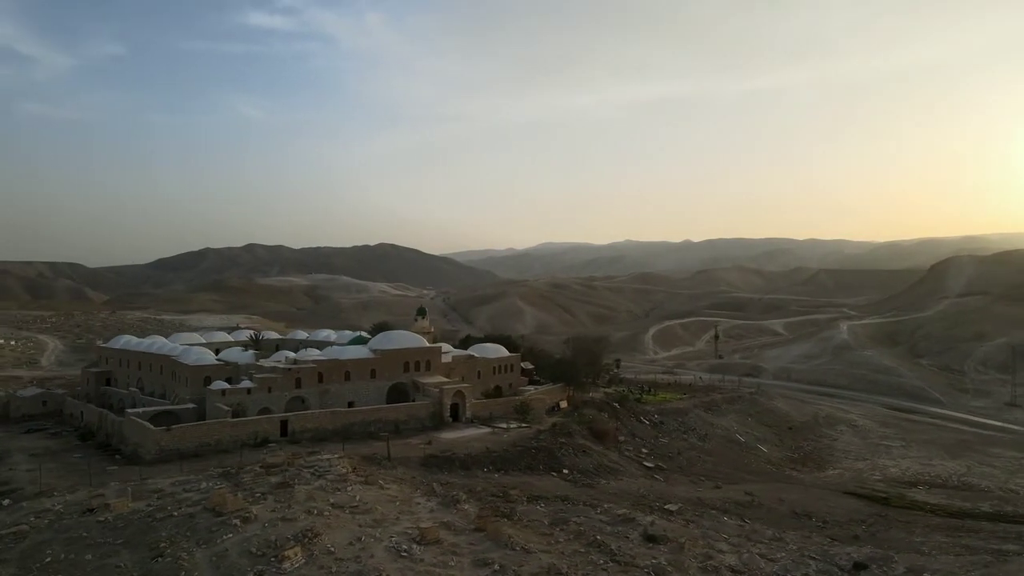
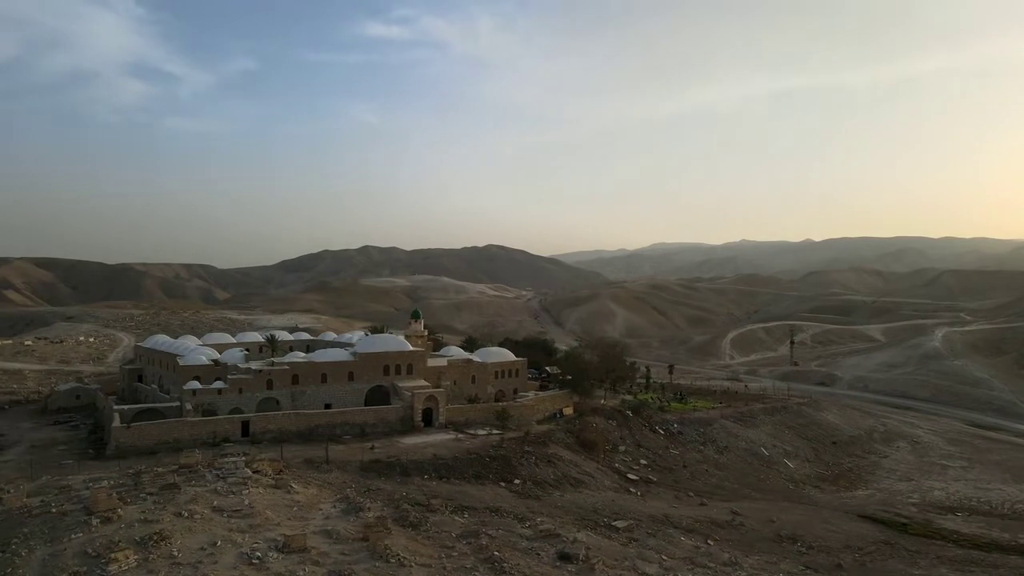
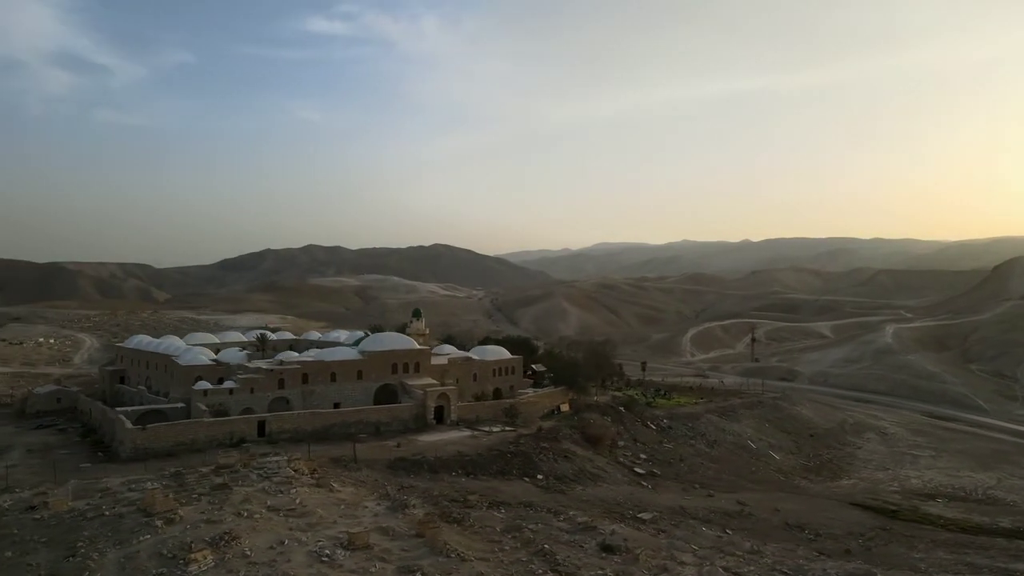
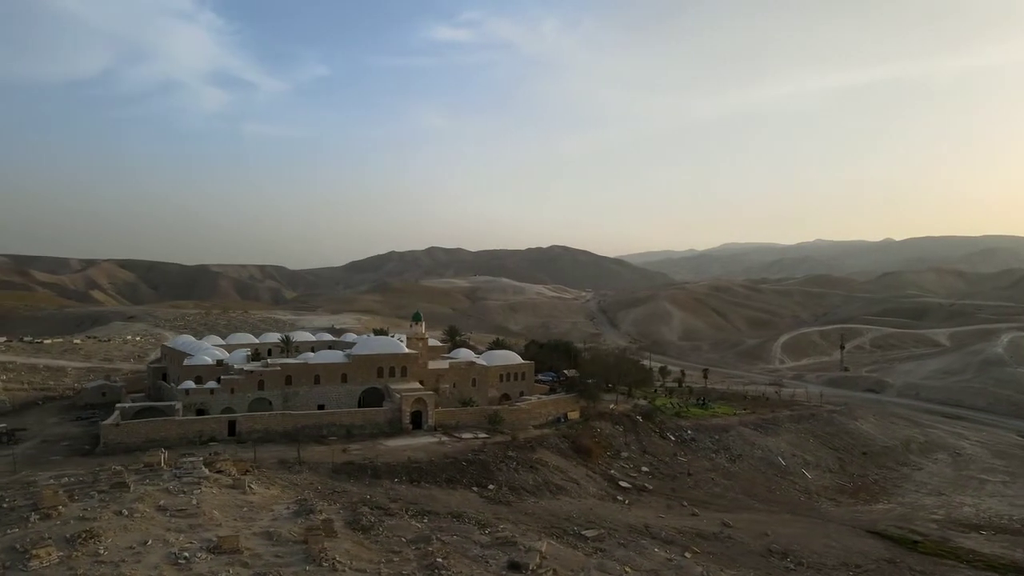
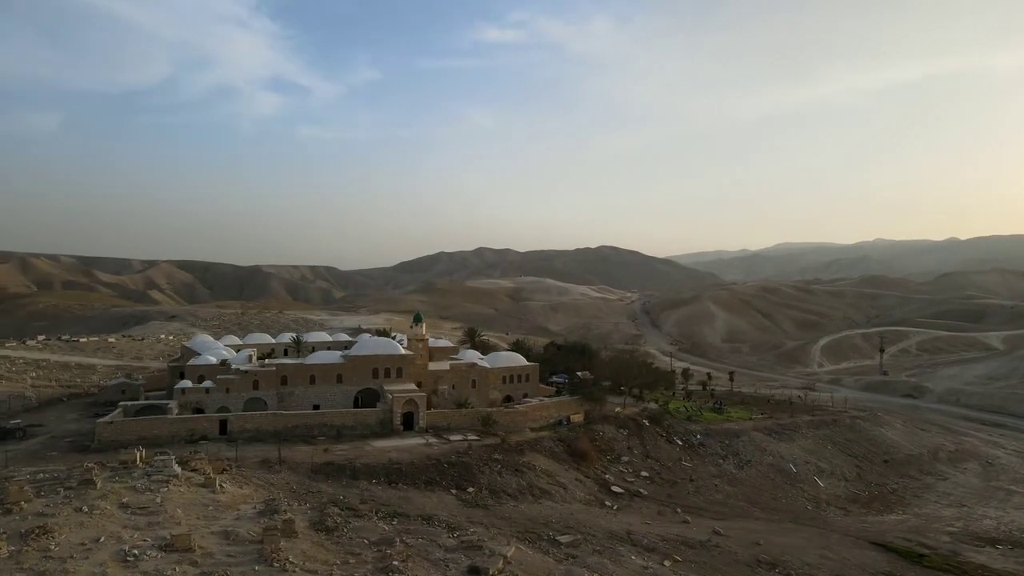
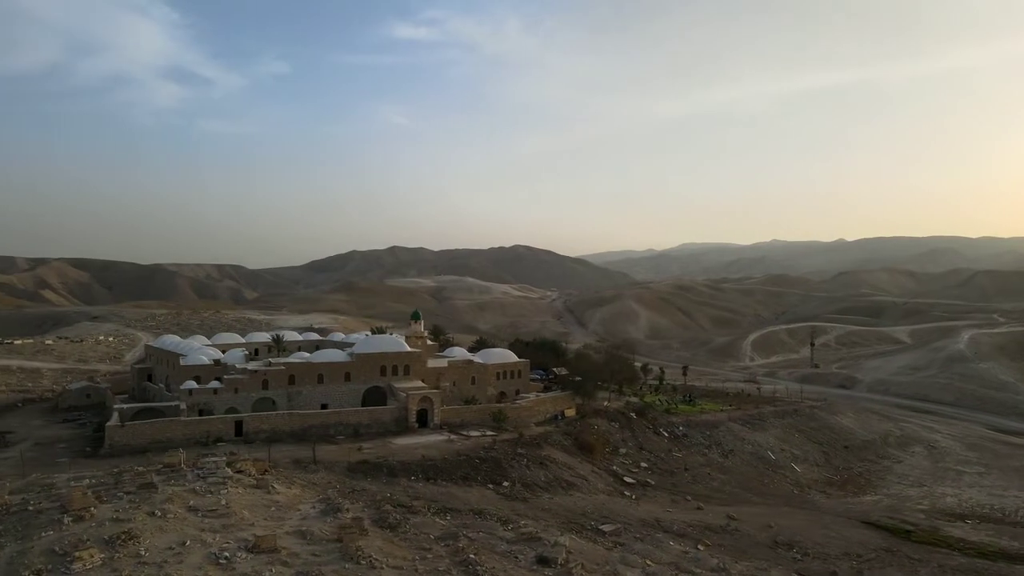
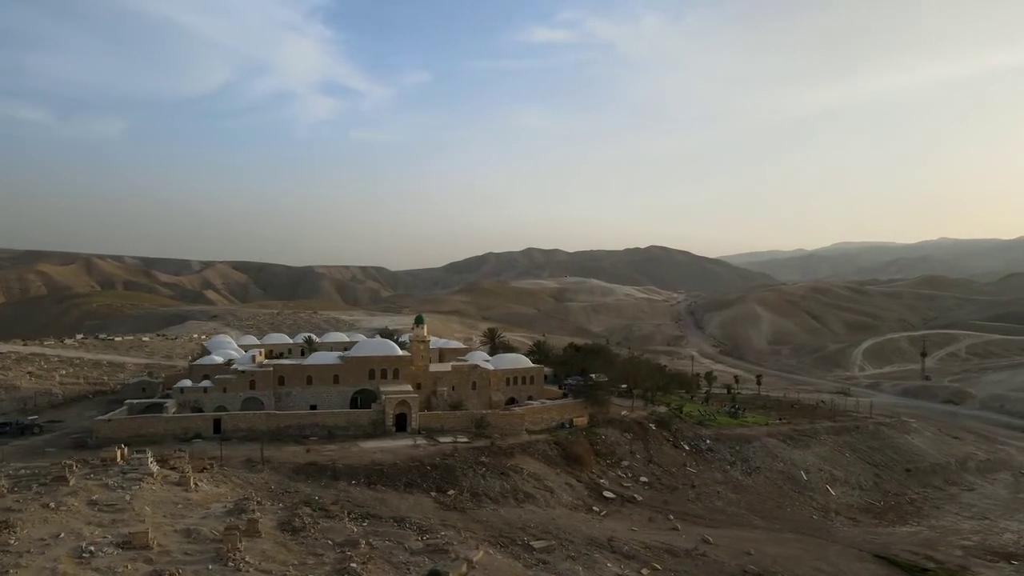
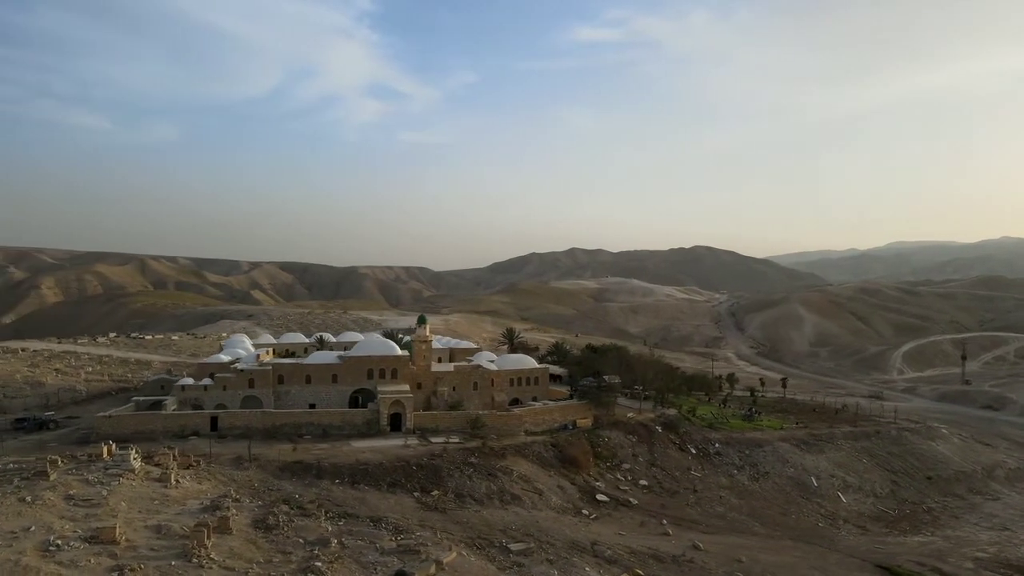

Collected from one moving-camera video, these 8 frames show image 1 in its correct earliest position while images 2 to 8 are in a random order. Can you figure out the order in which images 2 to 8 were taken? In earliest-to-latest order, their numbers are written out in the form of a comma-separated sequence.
3, 2, 6, 4, 5, 7, 8
